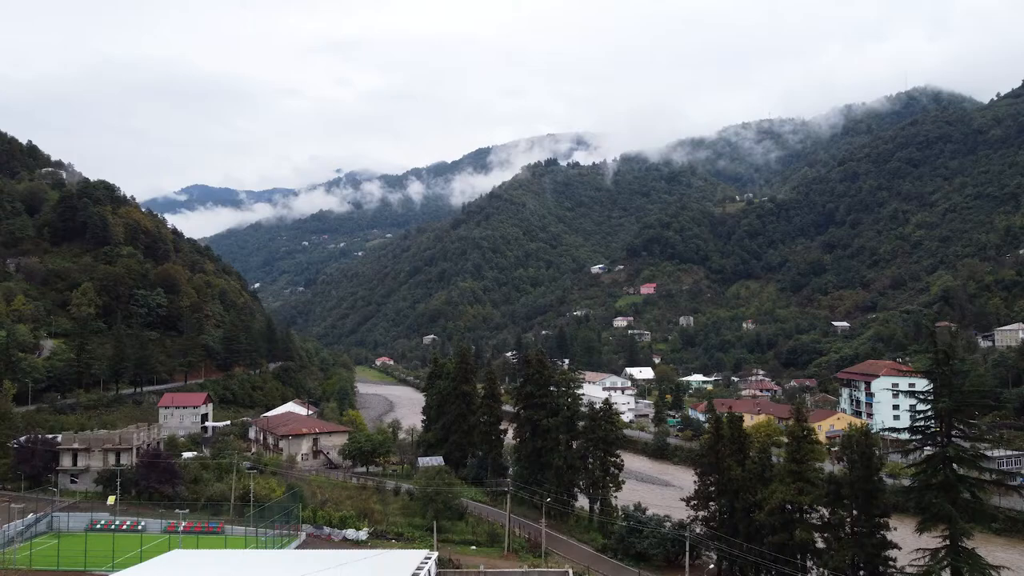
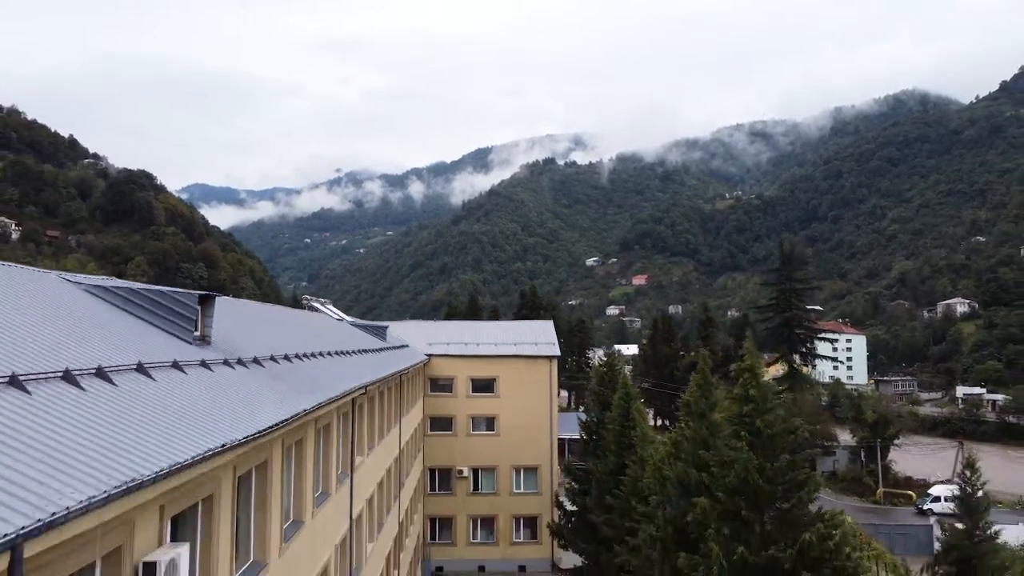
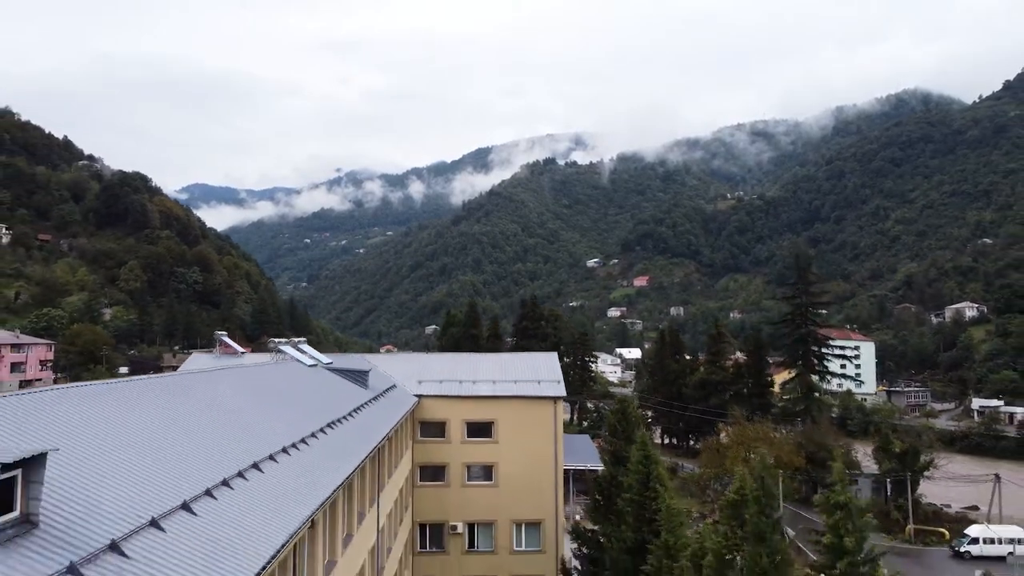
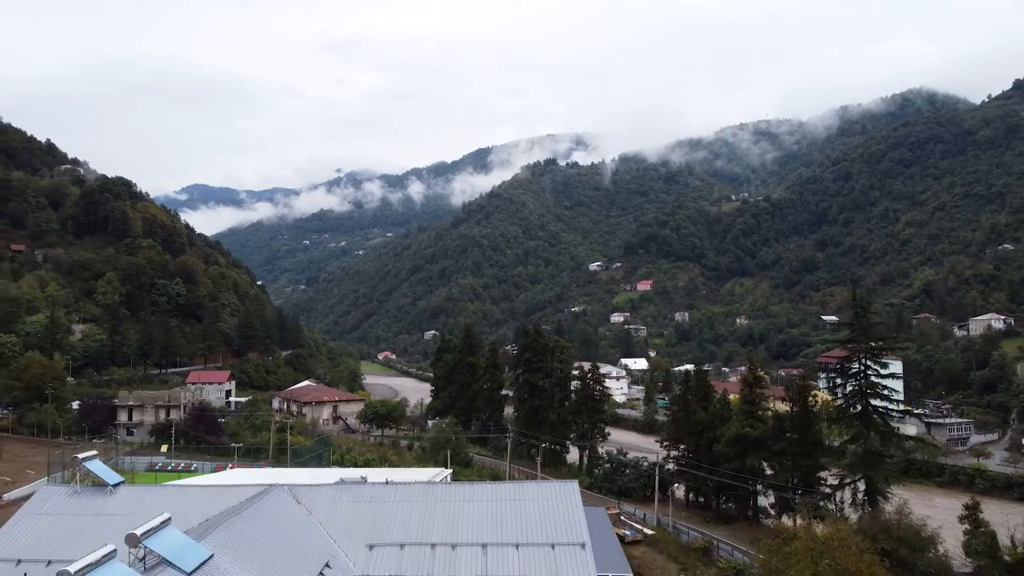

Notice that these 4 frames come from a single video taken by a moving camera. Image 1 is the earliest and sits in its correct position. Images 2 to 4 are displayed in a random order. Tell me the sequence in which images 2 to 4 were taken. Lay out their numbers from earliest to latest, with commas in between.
4, 3, 2
